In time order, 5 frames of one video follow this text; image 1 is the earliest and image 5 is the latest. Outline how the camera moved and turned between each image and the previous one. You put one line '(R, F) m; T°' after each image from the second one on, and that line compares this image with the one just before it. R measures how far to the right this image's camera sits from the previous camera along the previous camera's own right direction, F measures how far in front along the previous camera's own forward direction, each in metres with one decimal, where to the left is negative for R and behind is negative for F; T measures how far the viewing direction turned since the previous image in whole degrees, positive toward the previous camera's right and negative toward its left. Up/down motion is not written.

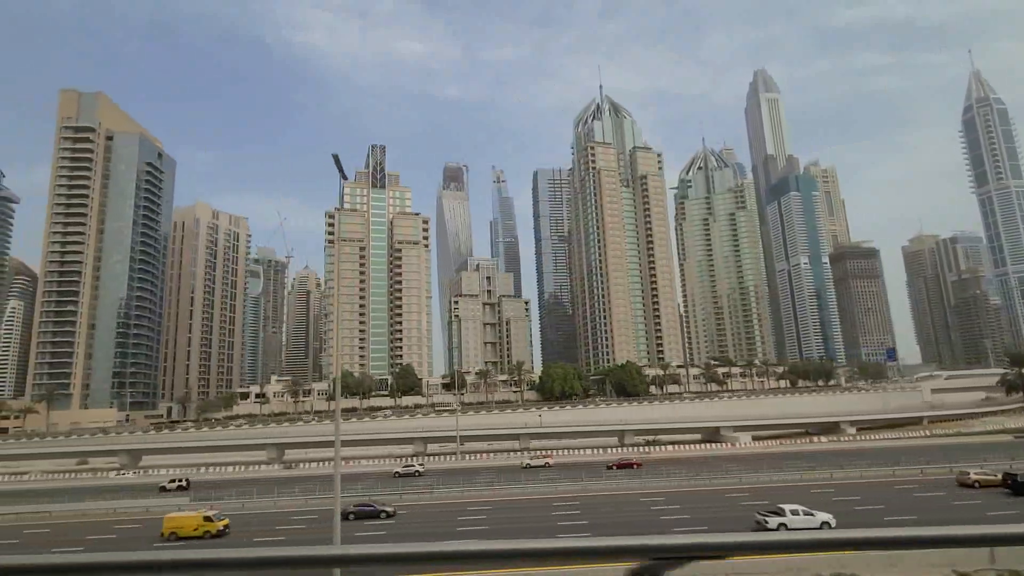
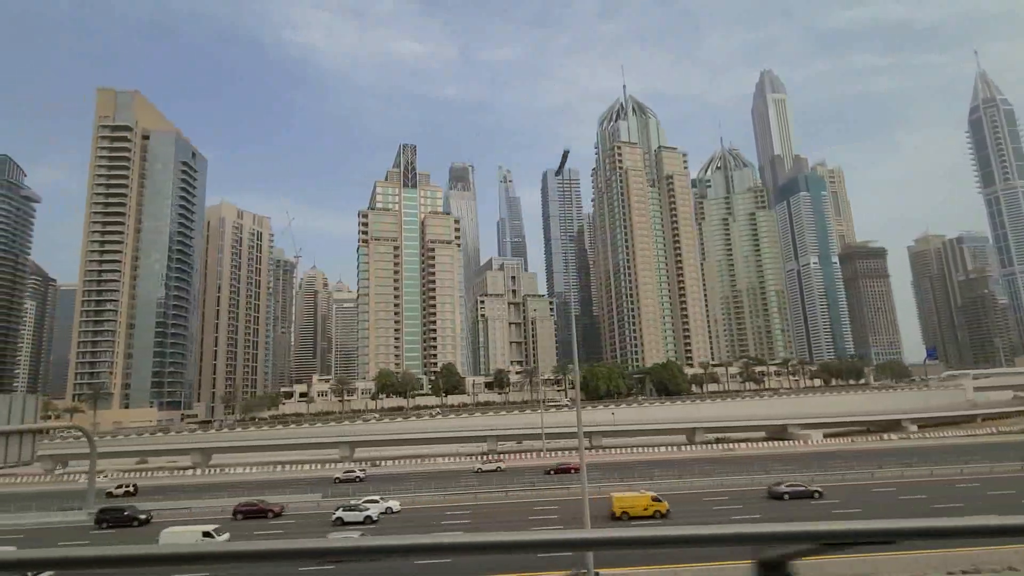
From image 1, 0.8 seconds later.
(-5.4, -0.1) m; 0°
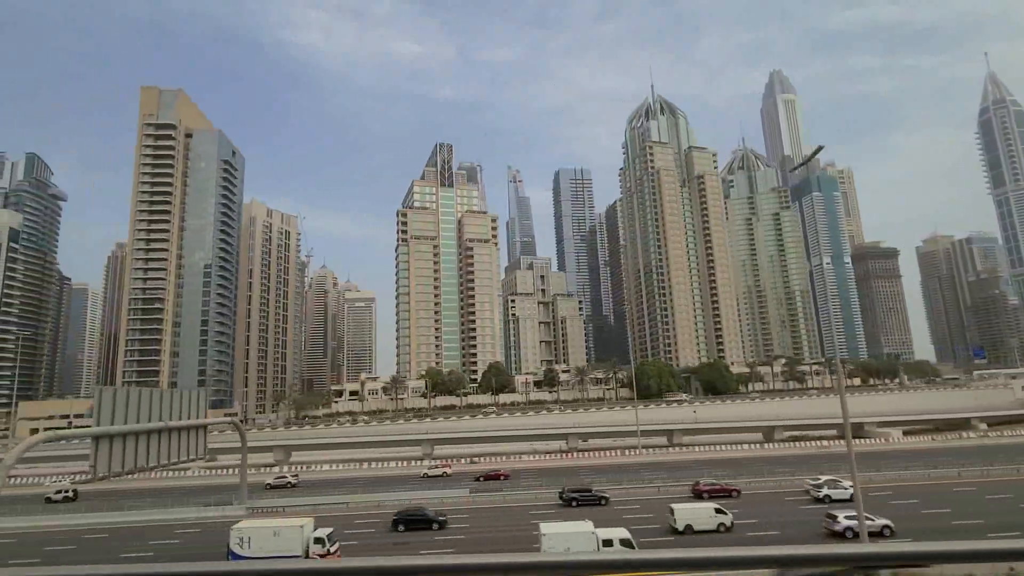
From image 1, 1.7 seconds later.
(-6.1, -0.1) m; 0°
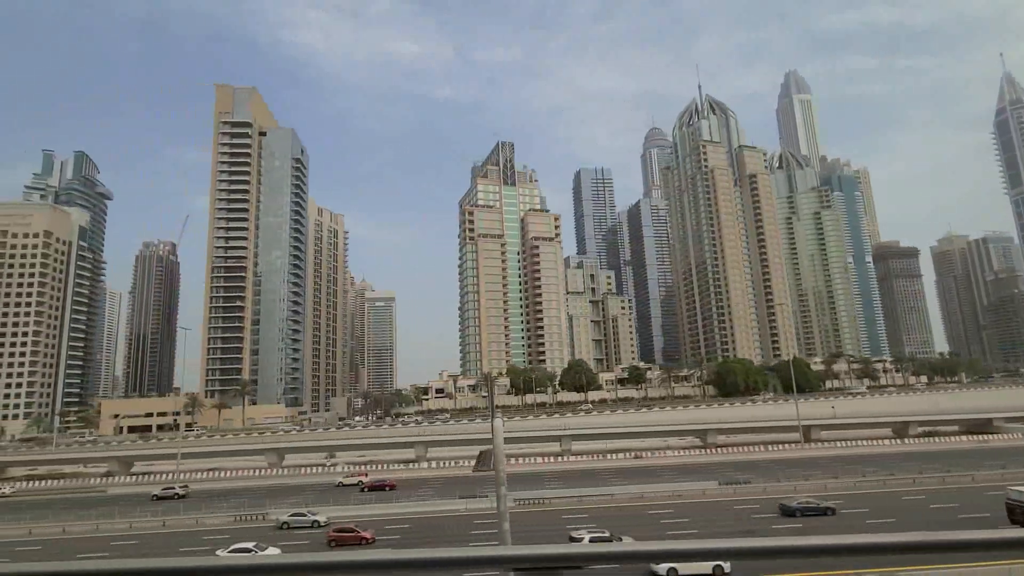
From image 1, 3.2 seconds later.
(-10.4, -0.1) m; 0°
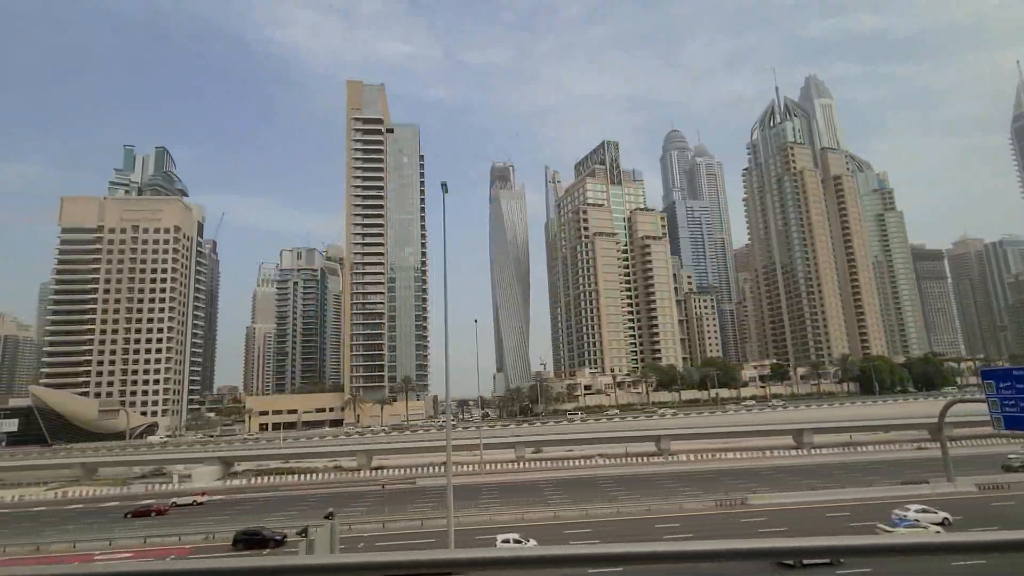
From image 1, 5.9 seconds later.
(-19.0, -0.3) m; +1°
